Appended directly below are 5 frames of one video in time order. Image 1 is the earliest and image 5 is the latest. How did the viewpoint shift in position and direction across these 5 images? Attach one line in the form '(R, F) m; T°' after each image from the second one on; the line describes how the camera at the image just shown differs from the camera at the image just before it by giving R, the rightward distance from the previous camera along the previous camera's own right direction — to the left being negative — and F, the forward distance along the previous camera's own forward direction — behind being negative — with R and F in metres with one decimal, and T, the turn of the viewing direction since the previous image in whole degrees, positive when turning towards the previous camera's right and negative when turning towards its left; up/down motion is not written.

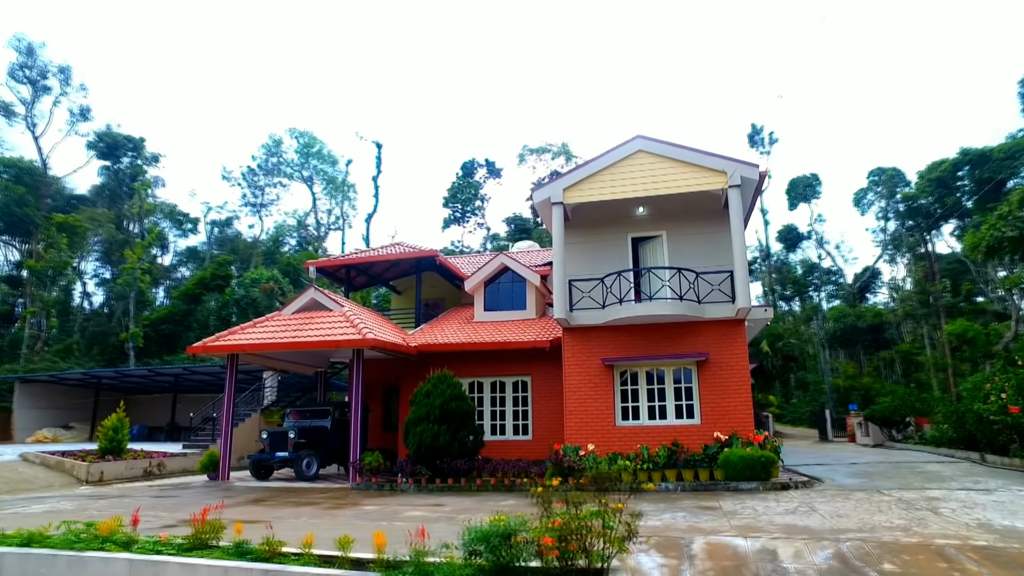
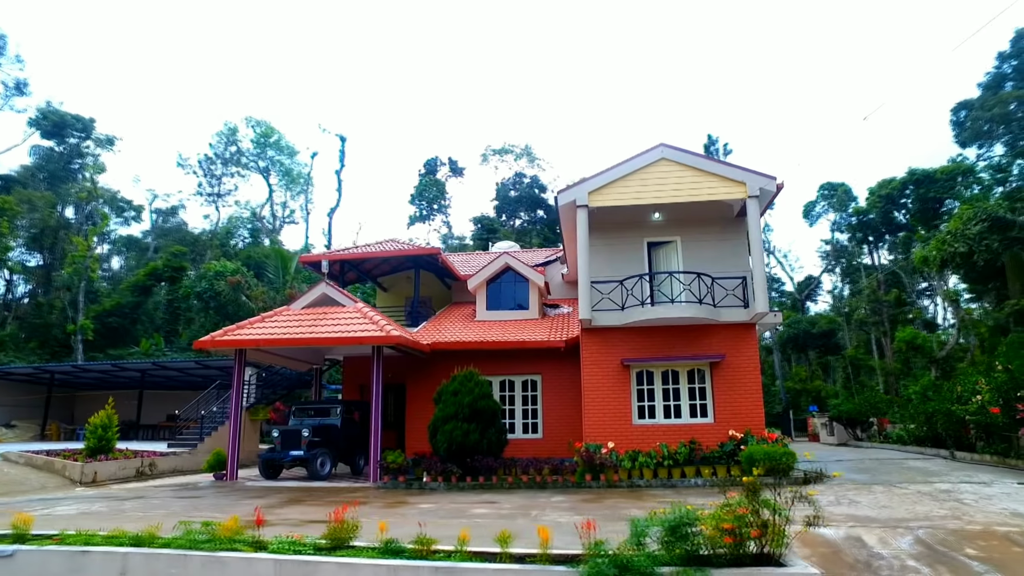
(-1.7, 0.0) m; +6°
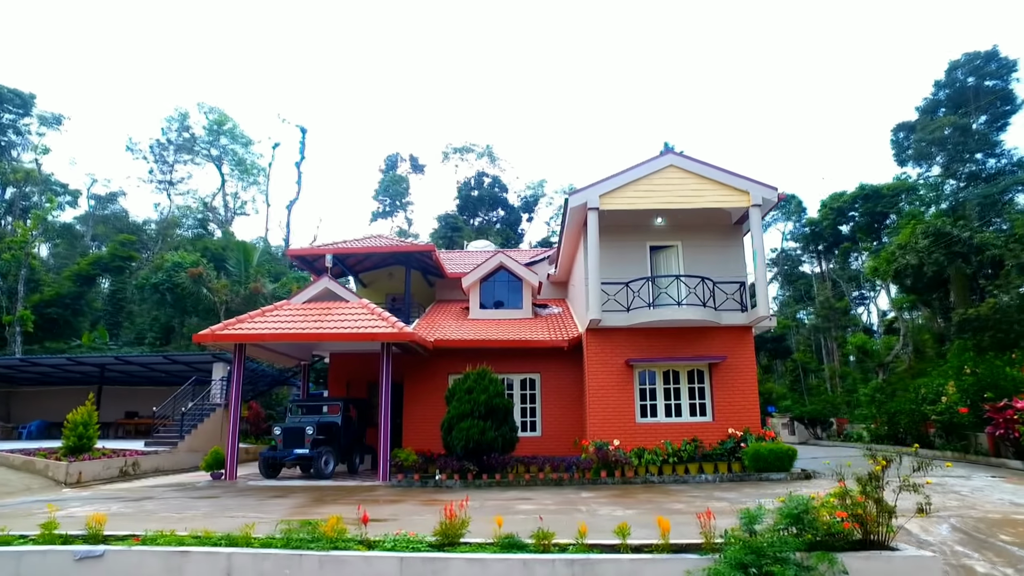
(-1.4, 0.0) m; +6°
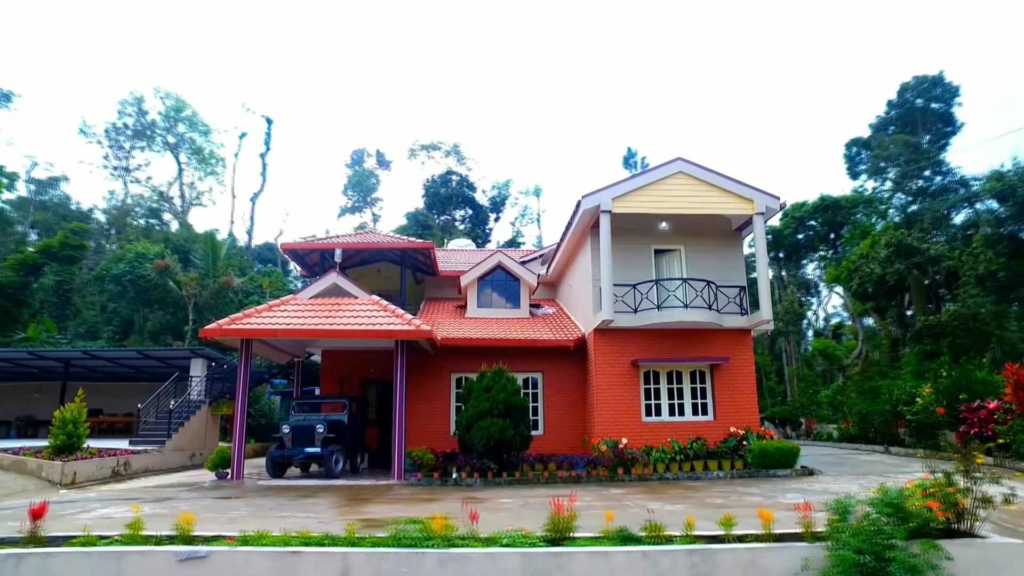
(-1.3, 0.0) m; +5°
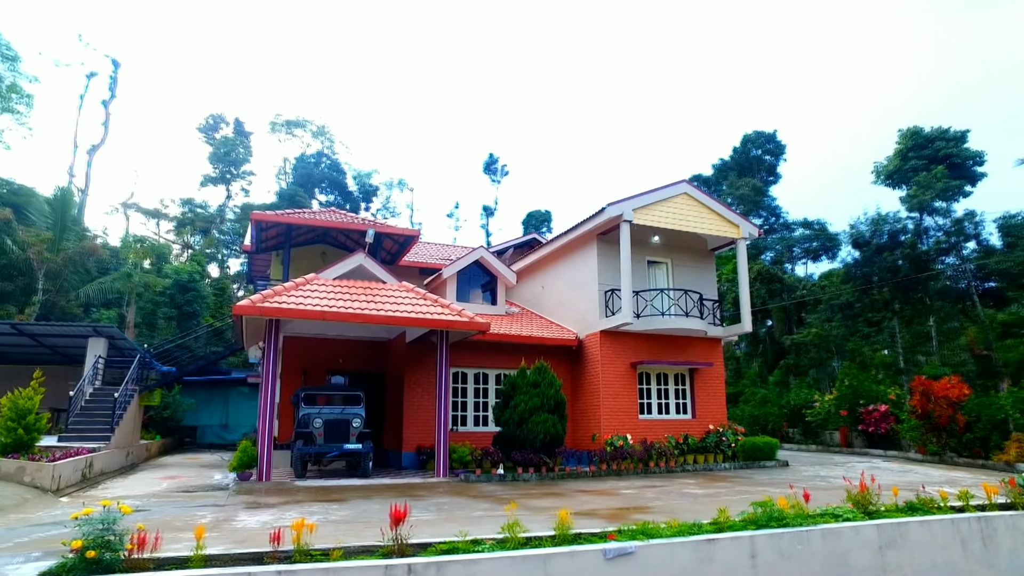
(-4.6, +0.7) m; +19°
